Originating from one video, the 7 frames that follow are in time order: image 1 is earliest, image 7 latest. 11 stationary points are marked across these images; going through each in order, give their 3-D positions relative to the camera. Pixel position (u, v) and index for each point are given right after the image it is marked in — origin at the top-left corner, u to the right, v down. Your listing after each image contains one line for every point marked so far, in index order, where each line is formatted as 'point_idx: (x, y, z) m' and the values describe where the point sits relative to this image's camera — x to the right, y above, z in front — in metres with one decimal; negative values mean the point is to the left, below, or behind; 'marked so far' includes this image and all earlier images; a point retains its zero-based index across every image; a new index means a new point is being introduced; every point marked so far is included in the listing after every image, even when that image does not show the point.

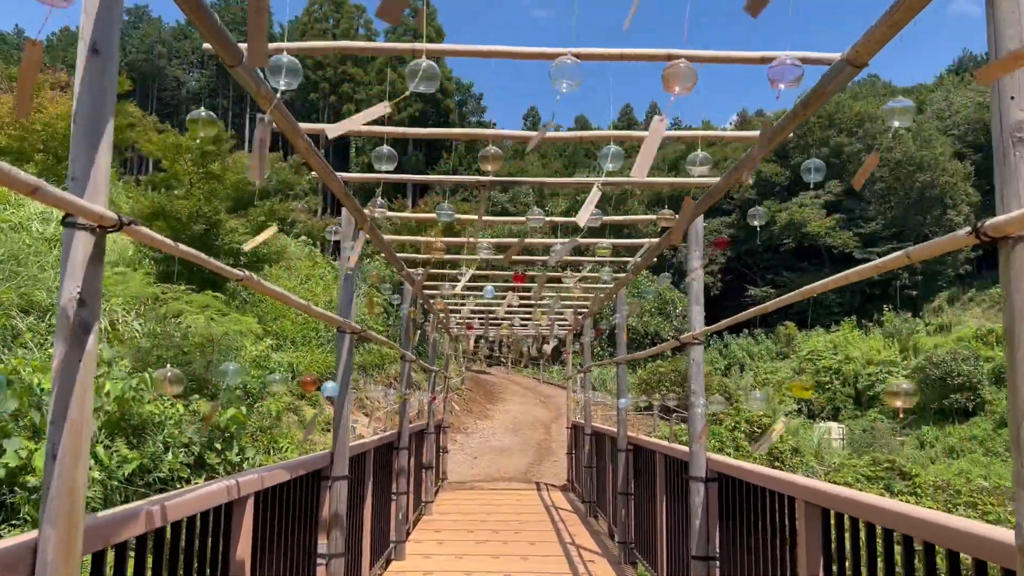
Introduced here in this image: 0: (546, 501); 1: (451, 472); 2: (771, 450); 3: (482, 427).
0: (+0.4, -2.4, +7.7) m
1: (-0.9, -2.7, +10.1) m
2: (+3.9, -2.5, +10.3) m
3: (-0.6, -2.8, +13.8) m
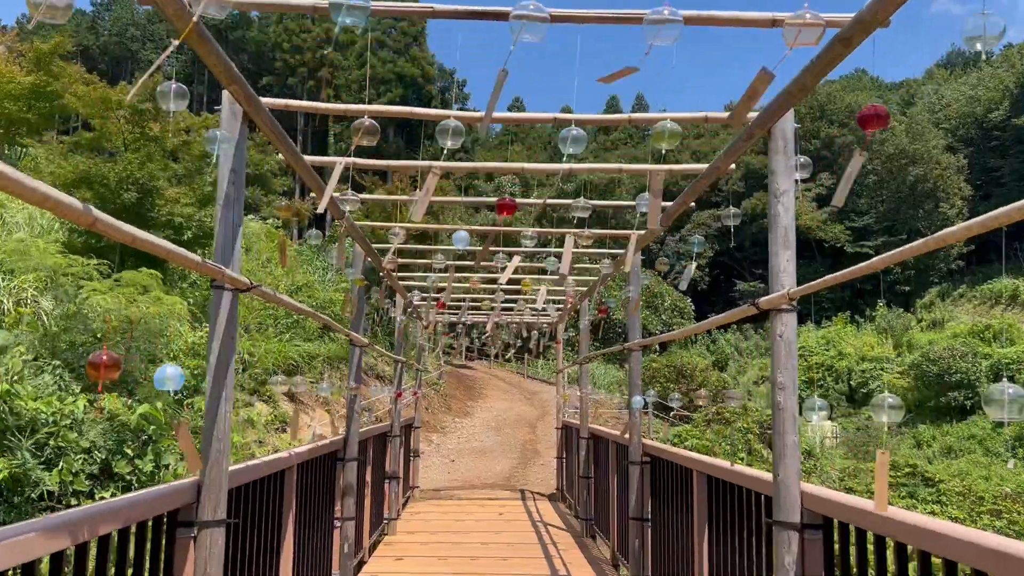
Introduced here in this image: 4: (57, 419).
0: (+0.2, -2.2, +6.6) m
1: (-1.2, -2.5, +8.9) m
2: (+3.6, -2.3, +9.3) m
3: (-0.9, -2.5, +12.7) m
4: (-3.1, -0.9, +4.6) m
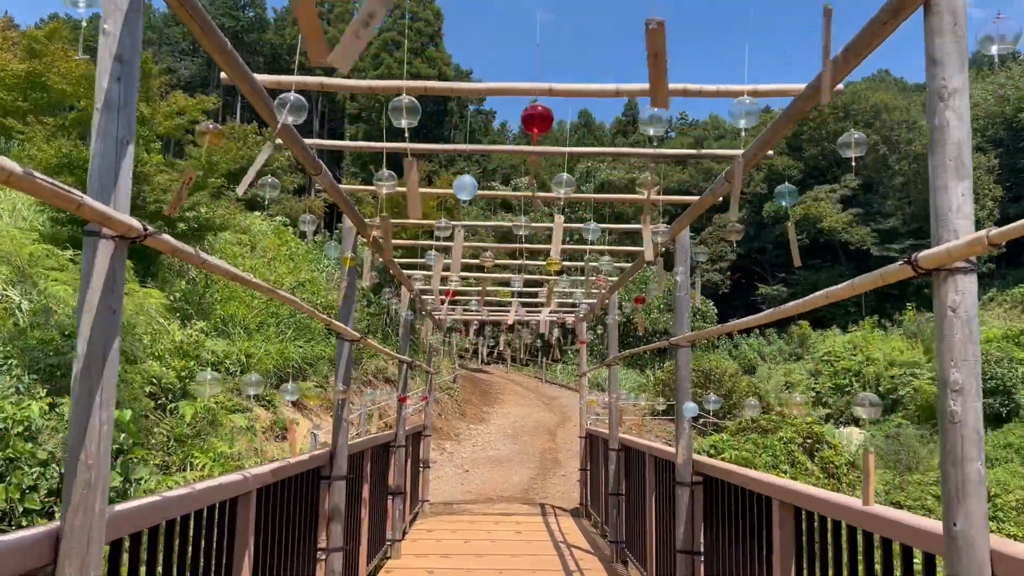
0: (+0.4, -2.1, +5.9) m
1: (-0.9, -2.4, +8.3) m
2: (+3.8, -2.2, +8.5) m
3: (-0.6, -2.5, +12.0) m
4: (-3.0, -0.8, +4.0) m
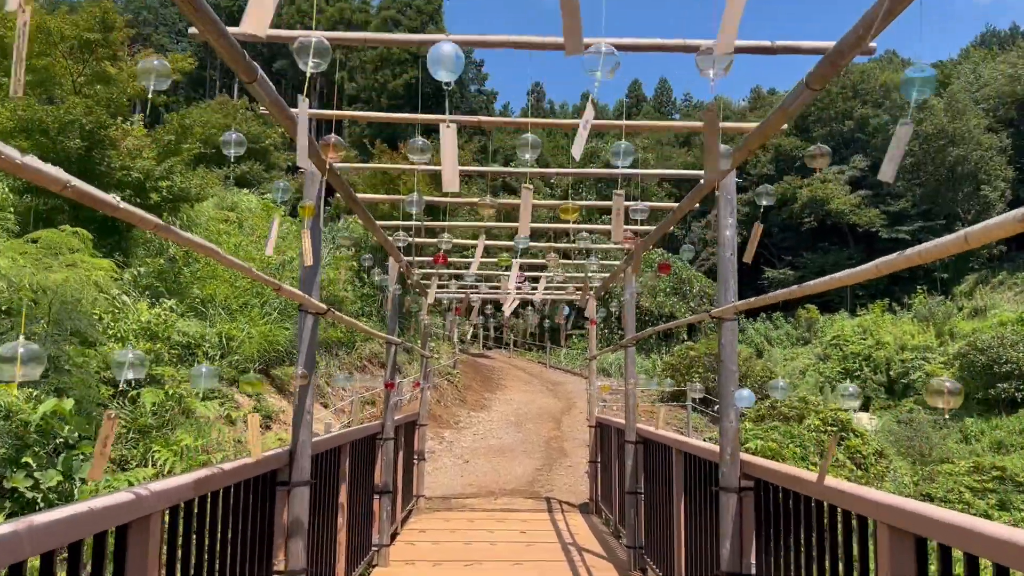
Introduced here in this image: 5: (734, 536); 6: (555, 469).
0: (+0.4, -1.9, +5.3) m
1: (-0.9, -2.2, +7.7) m
2: (+3.9, -2.0, +8.0) m
3: (-0.6, -2.2, +11.4) m
4: (-2.9, -0.6, +3.4) m
5: (+0.8, -0.9, +2.5) m
6: (+0.6, -2.3, +8.7) m
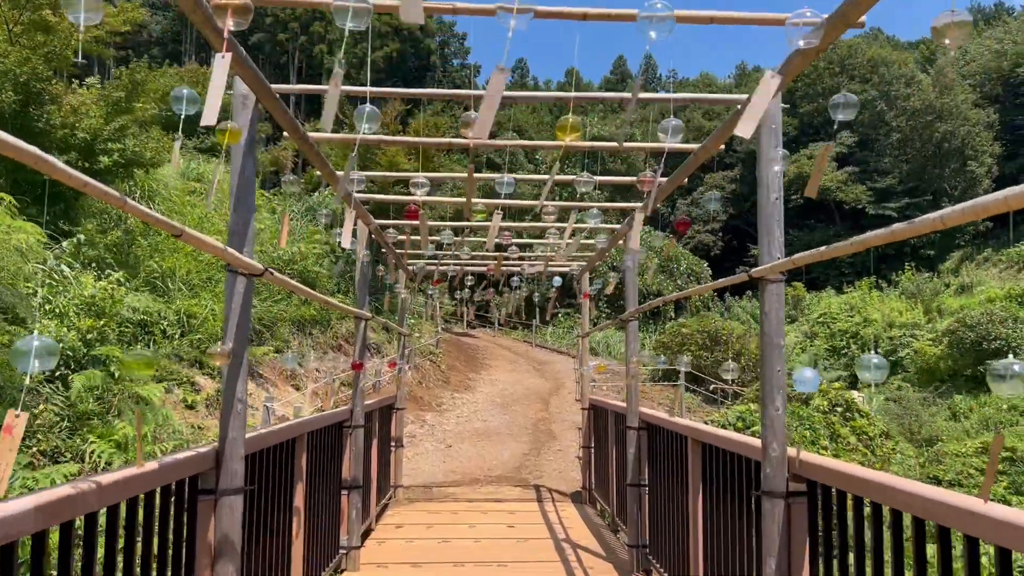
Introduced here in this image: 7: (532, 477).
0: (+0.3, -1.7, +4.8) m
1: (-1.1, -1.9, +7.2) m
2: (+3.7, -1.7, +7.5) m
3: (-0.8, -1.8, +10.9) m
4: (-3.0, -0.5, +2.8) m
5: (+0.8, -0.8, +2.0) m
6: (+0.4, -2.0, +8.3) m
7: (+0.2, -2.0, +7.1) m
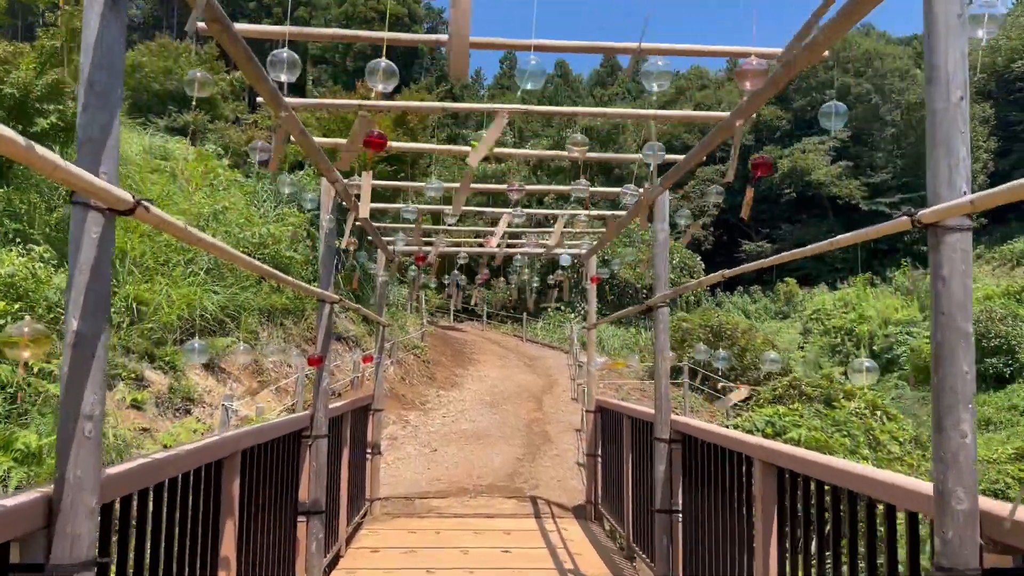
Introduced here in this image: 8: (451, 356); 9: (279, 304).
0: (+0.3, -1.6, +4.1) m
1: (-1.1, -1.8, +6.4) m
2: (+3.6, -1.6, +6.9) m
3: (-1.0, -1.6, +10.2) m
4: (-3.0, -0.4, +2.0) m
5: (+0.8, -0.7, +1.3) m
6: (+0.3, -1.9, +7.5) m
7: (+0.1, -1.8, +6.4) m
8: (-1.2, -1.3, +13.4) m
9: (-2.6, -0.2, +7.8) m
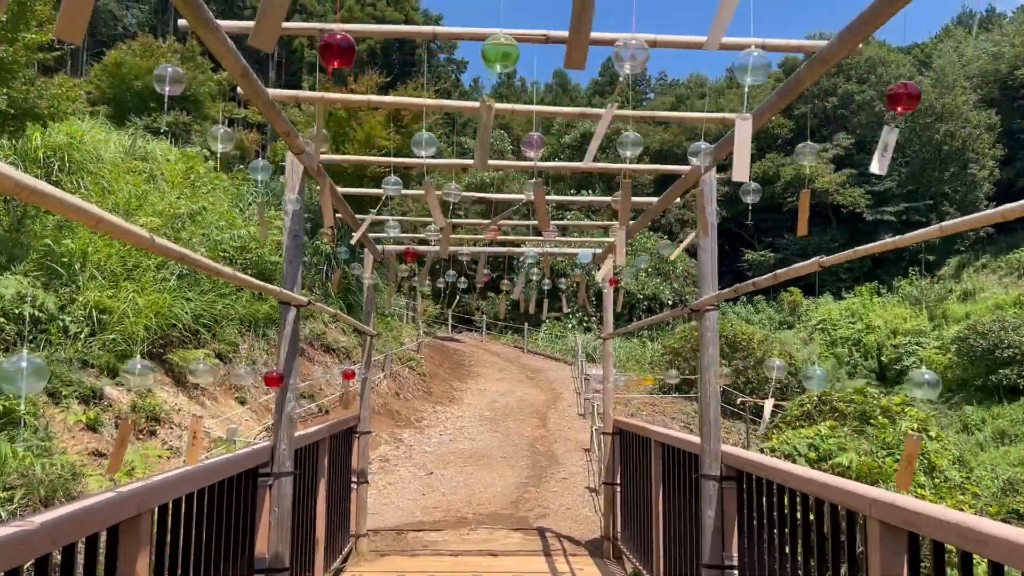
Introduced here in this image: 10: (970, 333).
0: (+0.3, -1.6, +3.4) m
1: (-1.1, -1.8, +5.8) m
2: (+3.7, -1.6, +6.2) m
3: (-0.9, -1.8, +9.5) m
4: (-2.9, -0.4, +1.4) m
5: (+0.9, -0.6, +0.7) m
6: (+0.3, -1.9, +6.9) m
7: (+0.2, -1.9, +5.7) m
8: (-1.2, -1.5, +12.7) m
9: (-2.6, -0.3, +7.2) m
10: (+11.2, -1.1, +16.3) m
